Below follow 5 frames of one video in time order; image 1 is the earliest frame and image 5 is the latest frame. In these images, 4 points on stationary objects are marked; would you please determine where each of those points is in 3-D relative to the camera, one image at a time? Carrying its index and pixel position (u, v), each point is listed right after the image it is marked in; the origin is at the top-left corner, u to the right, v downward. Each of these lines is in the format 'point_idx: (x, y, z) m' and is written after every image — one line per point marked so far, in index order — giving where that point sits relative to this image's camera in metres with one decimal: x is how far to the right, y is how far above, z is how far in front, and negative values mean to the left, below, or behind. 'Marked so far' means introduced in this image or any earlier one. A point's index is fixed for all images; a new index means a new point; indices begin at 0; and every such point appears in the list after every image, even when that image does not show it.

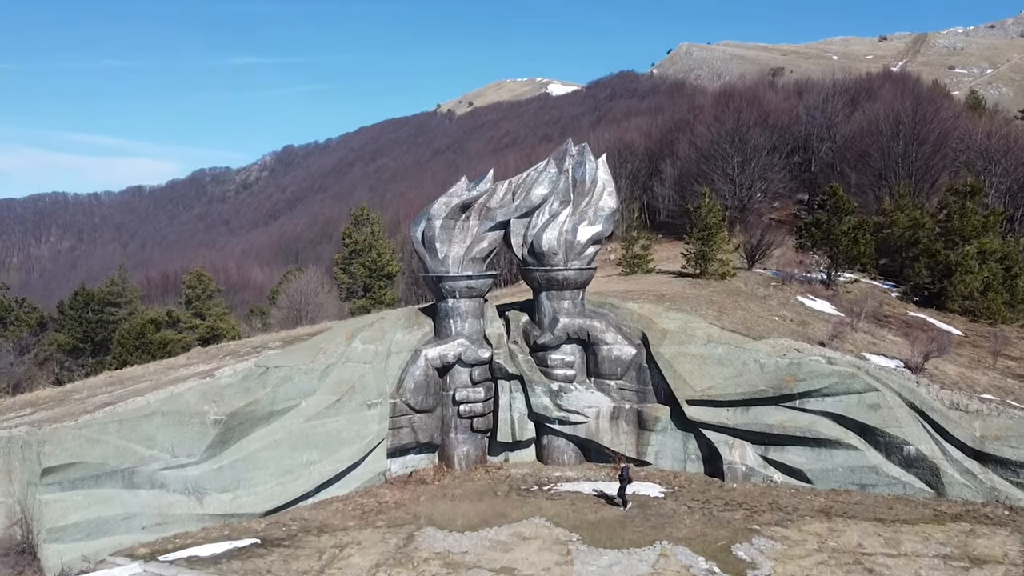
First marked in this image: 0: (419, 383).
0: (-1.6, -1.6, +14.2) m
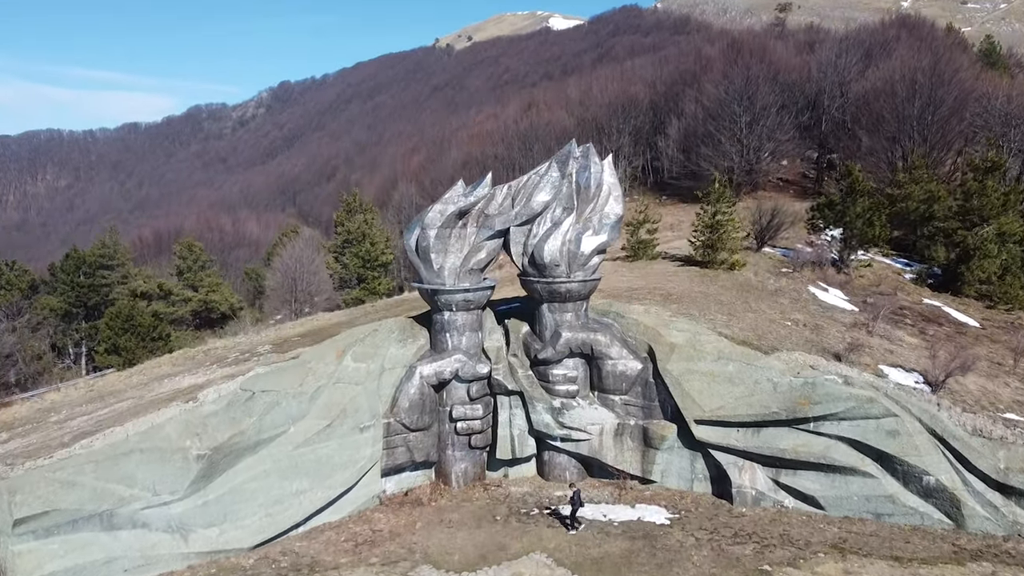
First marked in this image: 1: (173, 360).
0: (-1.6, -1.8, +13.5) m
1: (-6.5, -1.4, +16.2) m
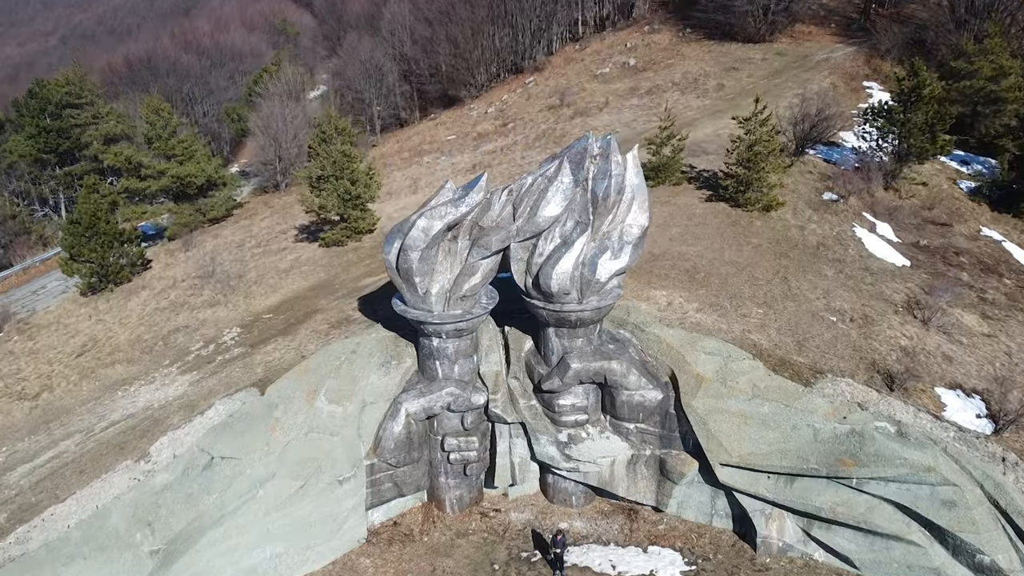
0: (-1.6, -2.2, +11.8) m
1: (-6.5, -1.0, +14.3) m
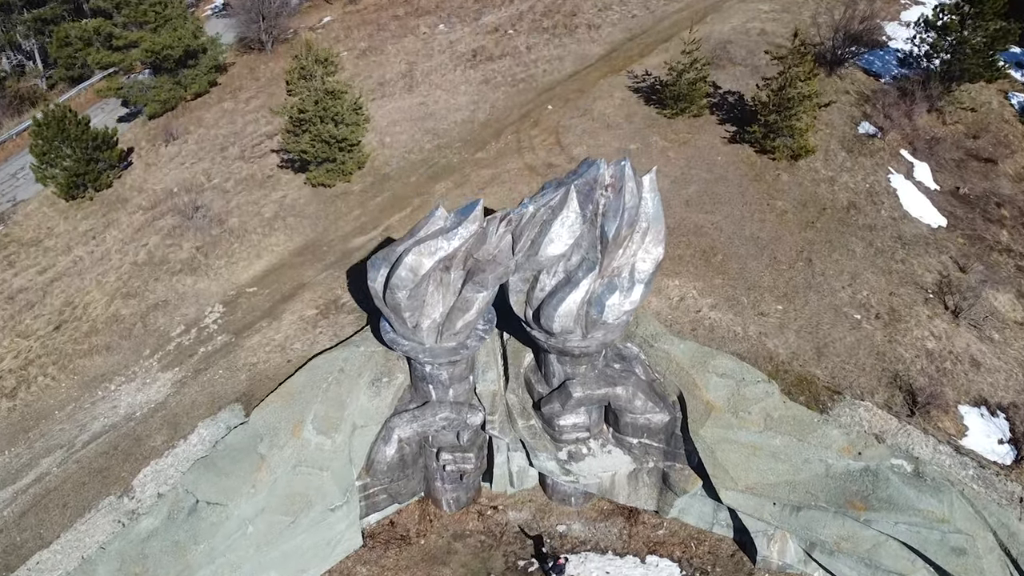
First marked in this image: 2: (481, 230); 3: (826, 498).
0: (-1.6, -2.4, +11.4) m
1: (-6.5, -0.6, +13.5) m
2: (-0.4, +0.7, +9.9) m
3: (+4.0, -2.7, +10.9) m
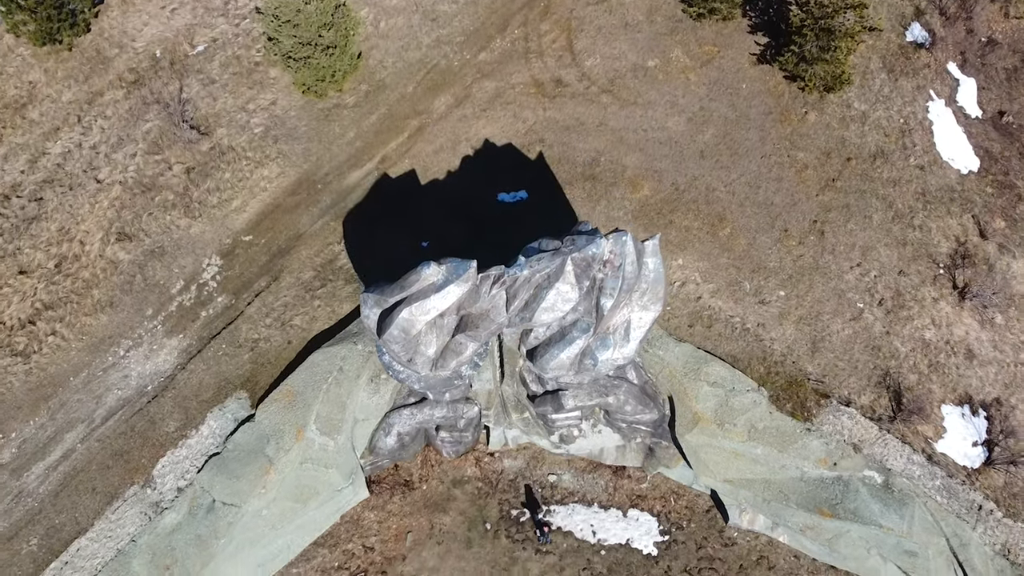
0: (-1.7, -2.3, +12.1) m
1: (-6.5, +0.3, +13.5) m
2: (-0.4, 0.0, +9.6) m
3: (+3.9, -2.9, +11.7) m
